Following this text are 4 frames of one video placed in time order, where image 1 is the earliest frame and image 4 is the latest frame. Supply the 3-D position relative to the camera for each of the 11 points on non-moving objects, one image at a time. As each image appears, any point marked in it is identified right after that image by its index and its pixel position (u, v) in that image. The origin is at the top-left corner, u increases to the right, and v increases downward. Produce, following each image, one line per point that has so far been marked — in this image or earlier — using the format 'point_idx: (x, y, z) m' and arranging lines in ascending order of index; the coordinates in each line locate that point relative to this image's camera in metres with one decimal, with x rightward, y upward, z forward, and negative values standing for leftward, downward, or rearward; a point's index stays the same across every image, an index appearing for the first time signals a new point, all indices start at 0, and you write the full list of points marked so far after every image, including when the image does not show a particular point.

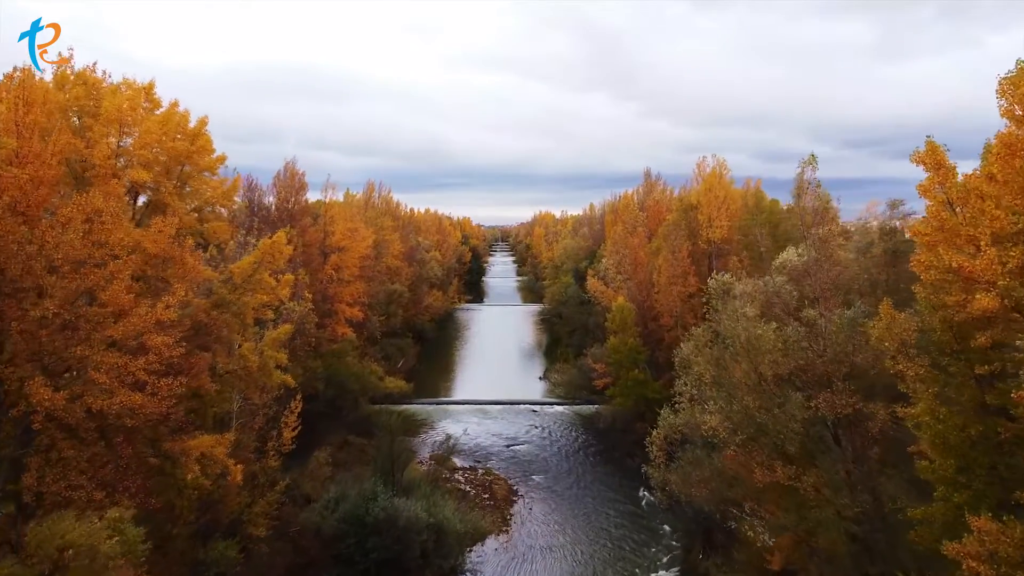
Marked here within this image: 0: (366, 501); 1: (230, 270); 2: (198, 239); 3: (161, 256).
0: (-4.4, -6.4, +17.3) m
1: (-7.0, +0.4, +14.2) m
2: (-7.7, +1.2, +14.2) m
3: (-6.9, +0.6, +11.3) m
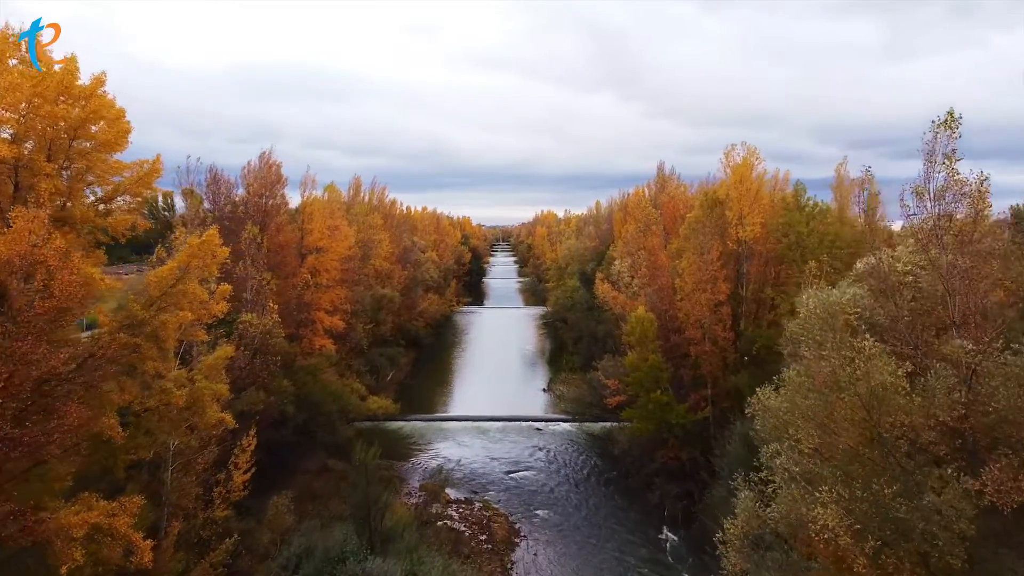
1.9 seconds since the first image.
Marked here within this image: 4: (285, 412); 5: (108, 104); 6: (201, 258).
0: (-4.3, -6.7, +13.9) m
1: (-6.9, +0.1, +10.8) m
2: (-7.7, +0.9, +10.8) m
3: (-6.8, +0.3, +8.0) m
4: (-7.8, -4.3, +19.9) m
5: (-7.1, +3.2, +10.1) m
6: (-6.0, +0.6, +11.1) m
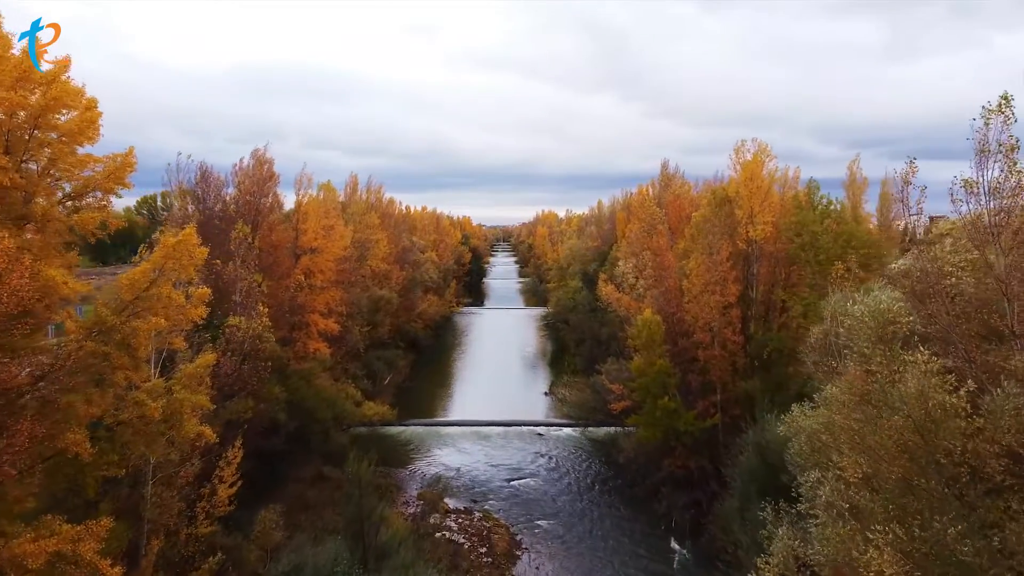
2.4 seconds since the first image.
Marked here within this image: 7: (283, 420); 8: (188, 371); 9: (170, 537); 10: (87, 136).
0: (-4.3, -6.7, +13.1) m
1: (-6.9, +0.1, +10.0) m
2: (-7.6, +0.9, +10.0) m
3: (-6.8, +0.3, +7.2) m
4: (-7.8, -4.3, +19.1) m
5: (-7.1, +3.2, +9.3) m
6: (-5.9, +0.5, +10.2) m
7: (-7.5, -4.4, +19.0) m
8: (-6.5, -1.6, +11.5) m
9: (-7.7, -5.6, +13.0) m
10: (-6.9, +2.5, +9.5) m
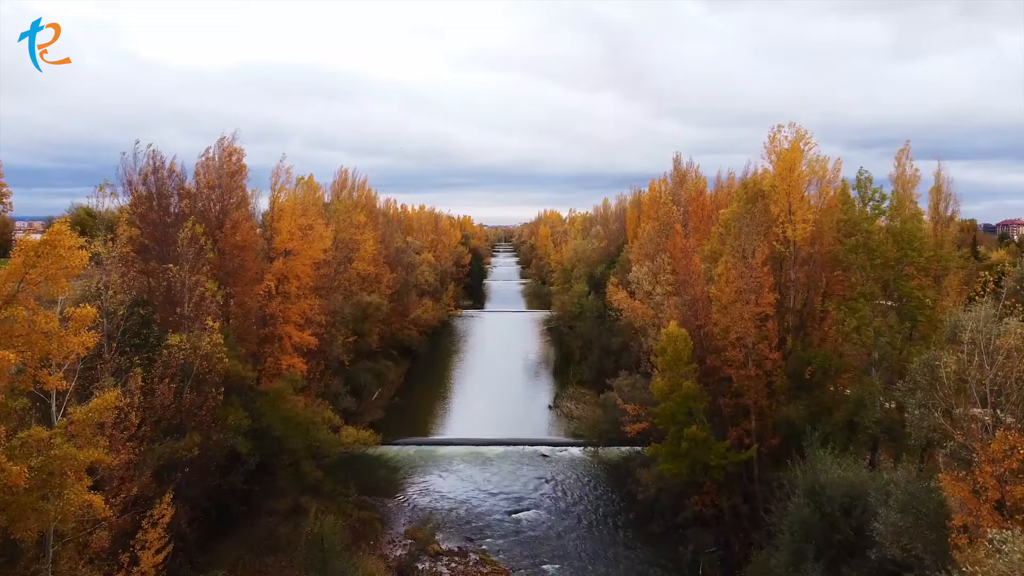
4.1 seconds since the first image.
0: (-4.3, -7.0, +10.2) m
1: (-6.9, -0.2, +7.1) m
2: (-7.6, +0.6, +7.1) m
3: (-6.8, 0.0, +4.3) m
4: (-7.8, -4.6, +16.2) m
5: (-7.1, +2.9, +6.4) m
6: (-5.9, +0.3, +7.3) m
7: (-7.5, -4.6, +16.1) m
8: (-6.4, -1.9, +8.6) m
9: (-7.7, -5.9, +10.1) m
10: (-6.9, +2.2, +6.6) m
